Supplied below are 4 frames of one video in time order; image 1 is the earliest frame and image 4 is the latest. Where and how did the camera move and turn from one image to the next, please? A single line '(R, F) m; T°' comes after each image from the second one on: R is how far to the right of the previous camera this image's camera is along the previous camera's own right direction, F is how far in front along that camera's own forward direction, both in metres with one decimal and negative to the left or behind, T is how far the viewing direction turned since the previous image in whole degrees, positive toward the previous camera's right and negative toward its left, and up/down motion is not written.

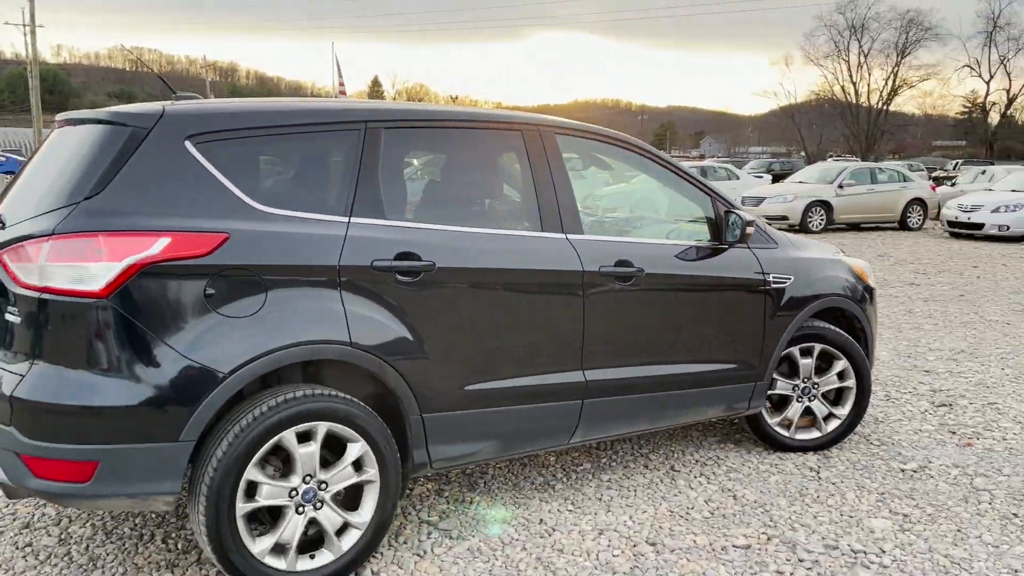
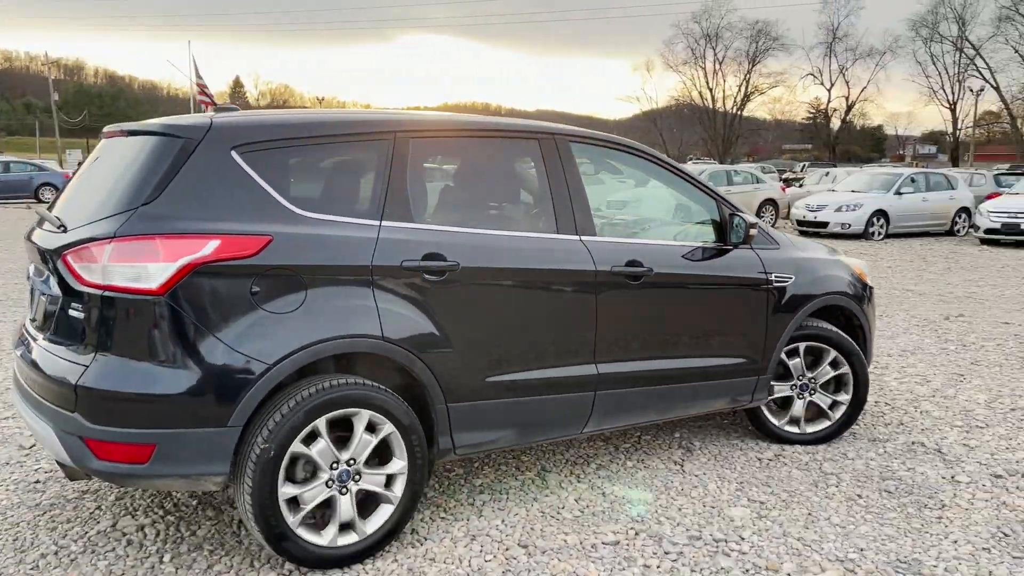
(-0.6, -0.3) m; +9°
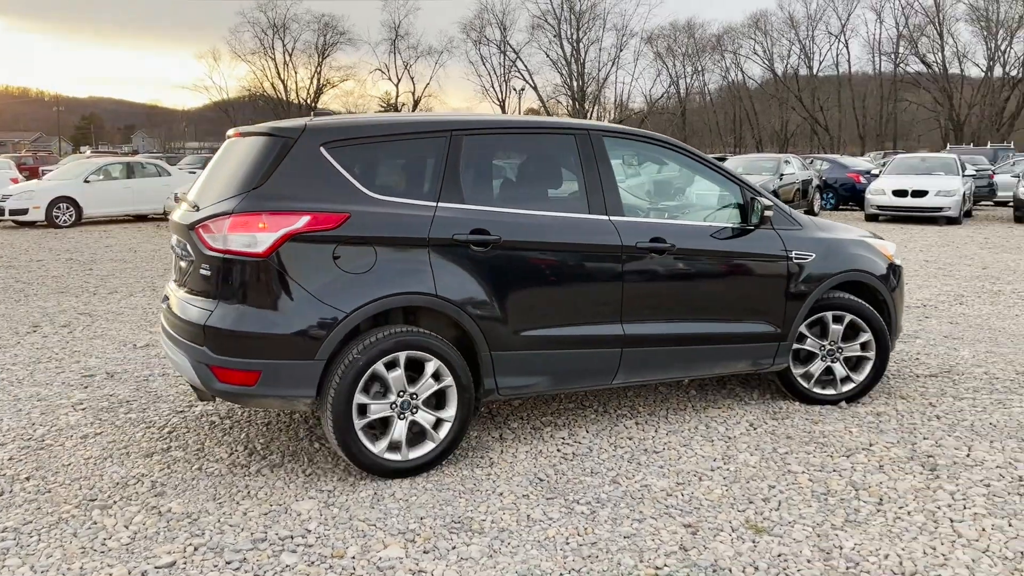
(-1.7, +0.1) m; +27°
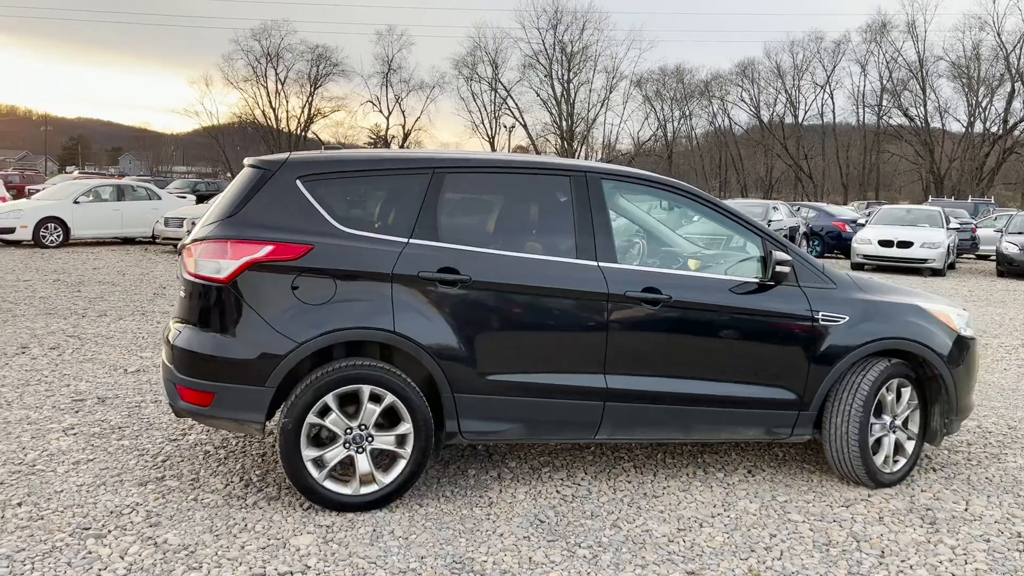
(-0.1, 0.0) m; +1°
